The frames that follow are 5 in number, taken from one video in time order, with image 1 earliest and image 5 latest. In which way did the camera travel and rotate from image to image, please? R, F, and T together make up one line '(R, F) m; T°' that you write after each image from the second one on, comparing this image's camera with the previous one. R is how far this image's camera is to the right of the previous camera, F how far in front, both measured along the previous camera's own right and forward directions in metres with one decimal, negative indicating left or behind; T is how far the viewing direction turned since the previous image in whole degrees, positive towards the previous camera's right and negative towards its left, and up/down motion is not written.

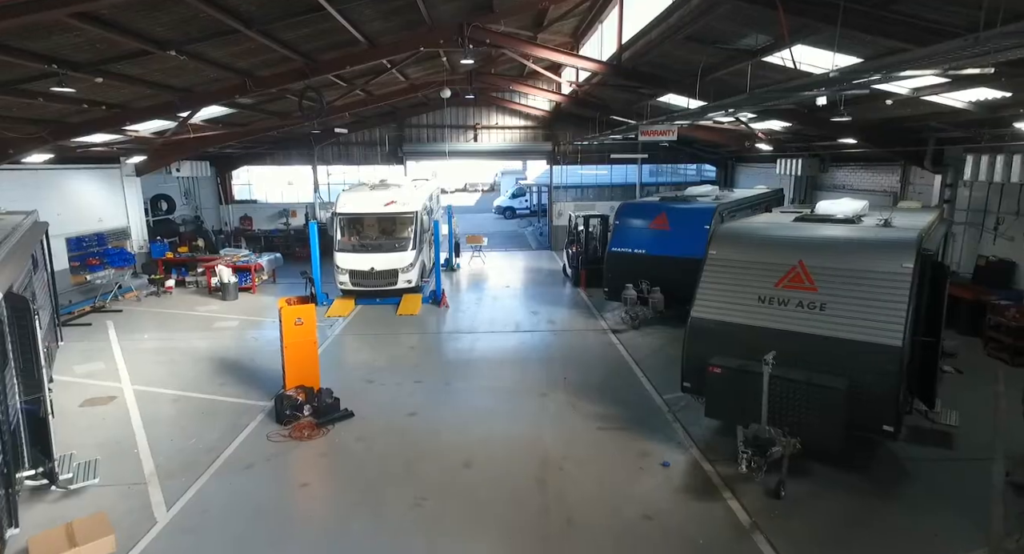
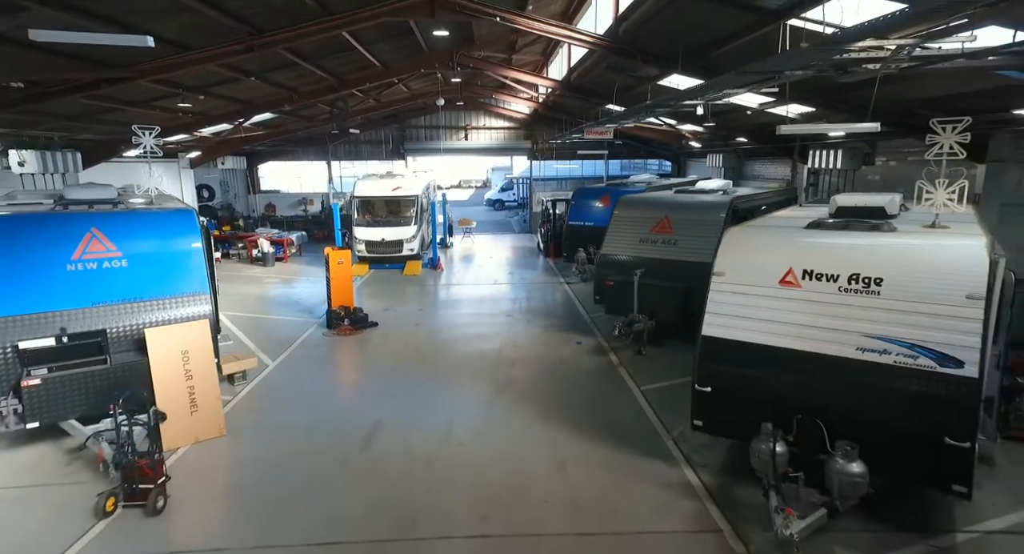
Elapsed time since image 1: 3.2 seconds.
(+0.4, -3.3) m; +1°
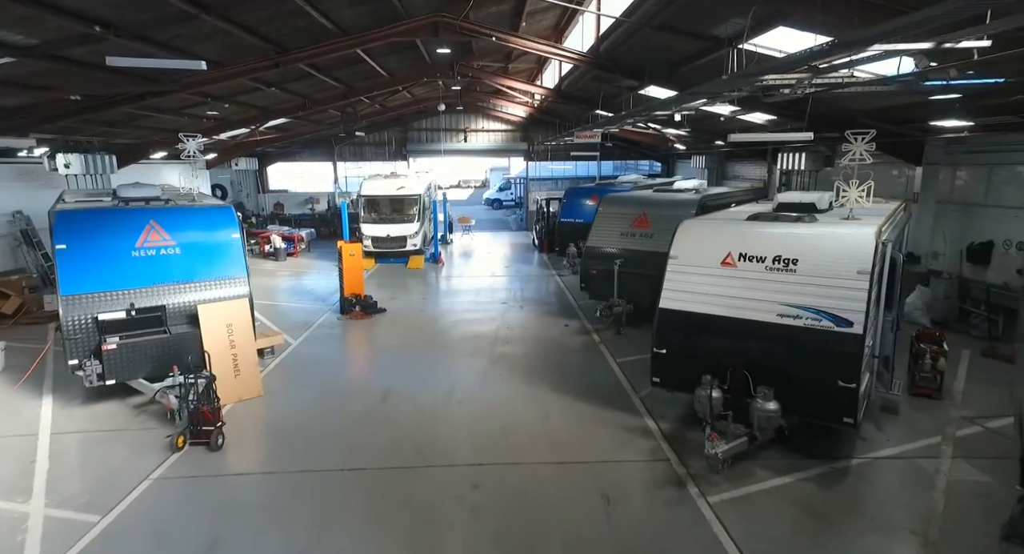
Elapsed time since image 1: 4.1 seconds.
(+0.1, -1.1) m; 0°
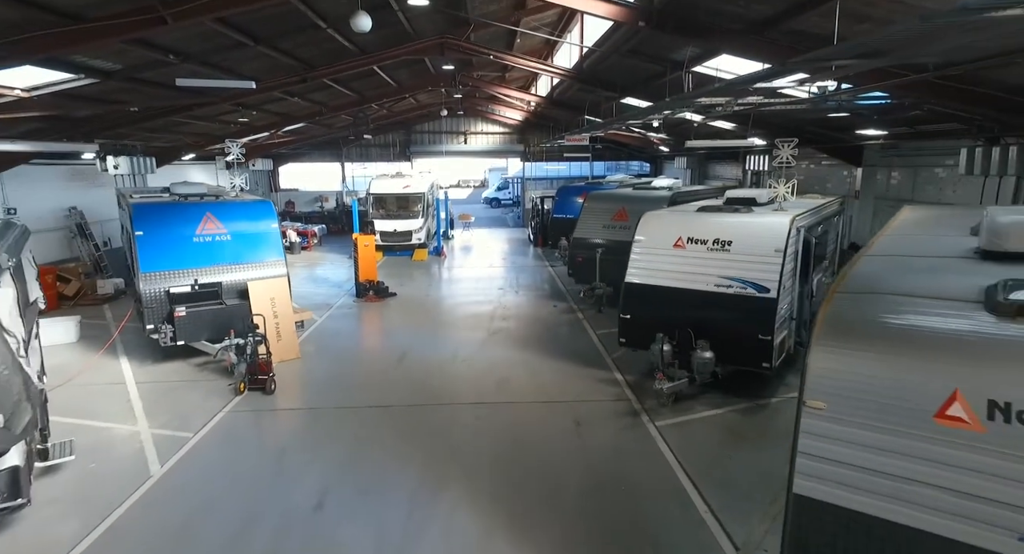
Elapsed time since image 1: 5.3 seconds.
(+0.1, -1.4) m; 0°
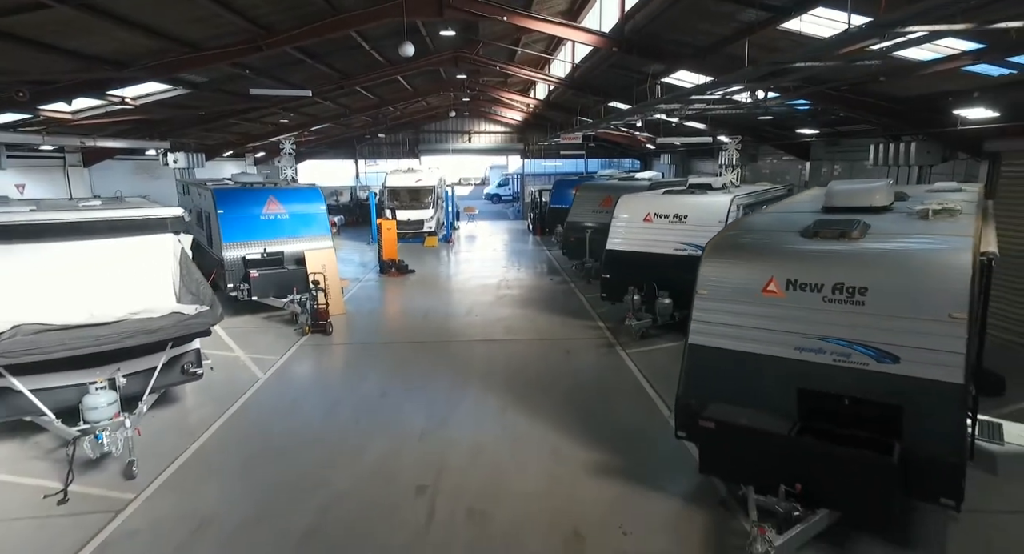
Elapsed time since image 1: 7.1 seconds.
(-0.1, -2.0) m; 0°
